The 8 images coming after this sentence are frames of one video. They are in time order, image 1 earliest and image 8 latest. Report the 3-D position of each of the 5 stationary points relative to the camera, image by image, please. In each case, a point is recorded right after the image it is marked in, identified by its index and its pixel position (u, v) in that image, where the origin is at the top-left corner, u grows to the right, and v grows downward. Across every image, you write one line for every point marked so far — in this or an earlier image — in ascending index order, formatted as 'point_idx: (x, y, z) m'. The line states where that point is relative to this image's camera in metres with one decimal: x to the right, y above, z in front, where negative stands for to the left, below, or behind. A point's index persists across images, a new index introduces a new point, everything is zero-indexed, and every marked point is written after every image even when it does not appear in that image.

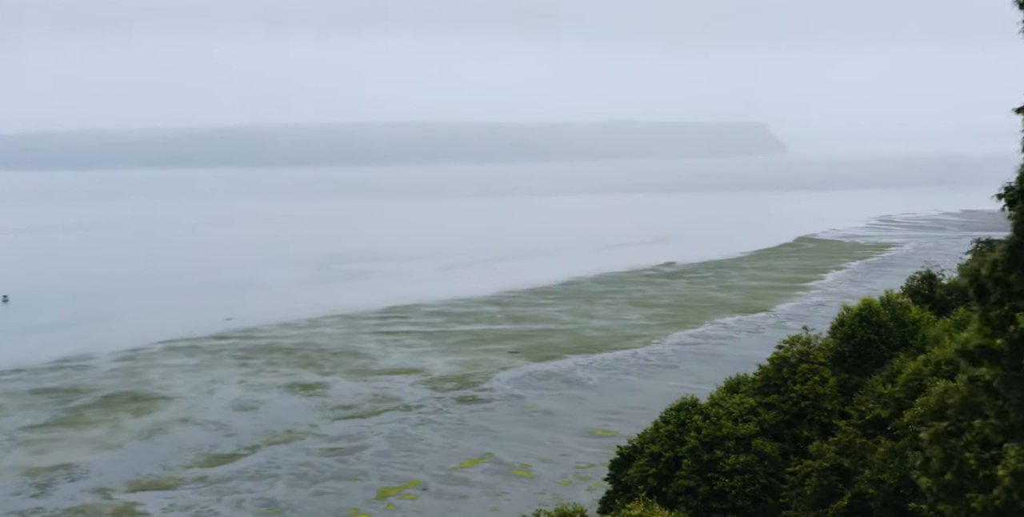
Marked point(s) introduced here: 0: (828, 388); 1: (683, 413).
0: (+5.7, -2.3, +17.6) m
1: (+3.2, -2.8, +17.7) m
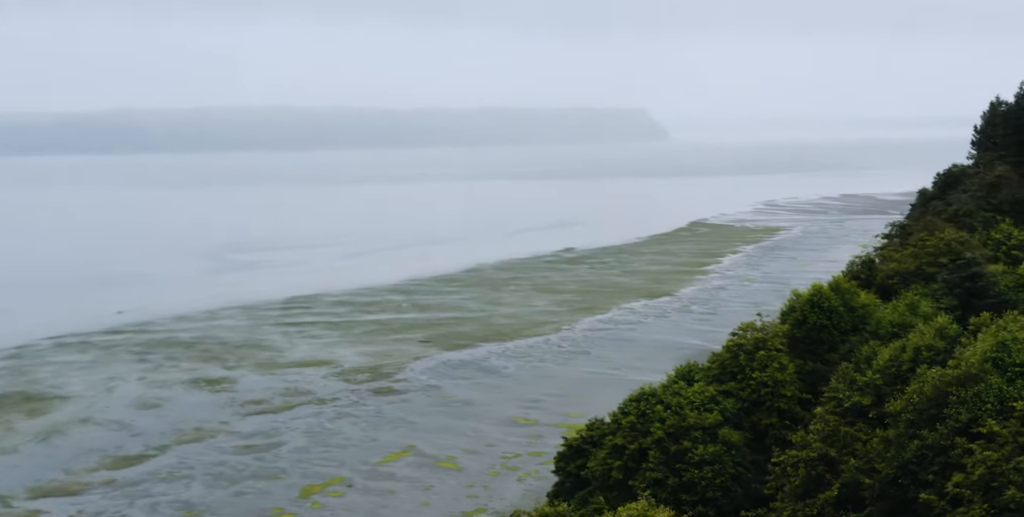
0: (+5.0, -2.1, +17.5) m
1: (+2.4, -2.6, +17.3) m
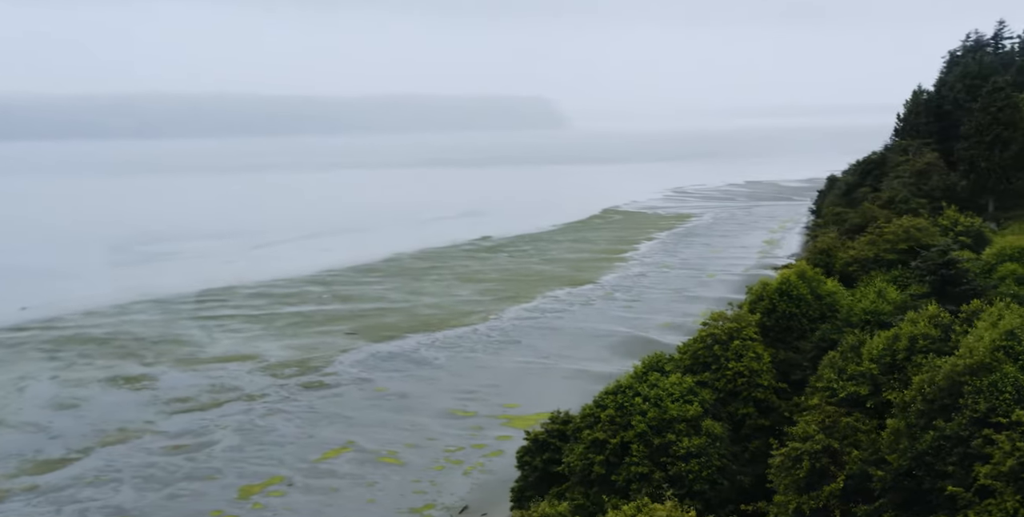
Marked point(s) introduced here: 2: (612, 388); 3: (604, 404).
0: (+4.5, -1.9, +17.4) m
1: (+1.9, -2.4, +17.0) m
2: (+1.8, -2.3, +17.6) m
3: (+1.7, -2.6, +17.3) m
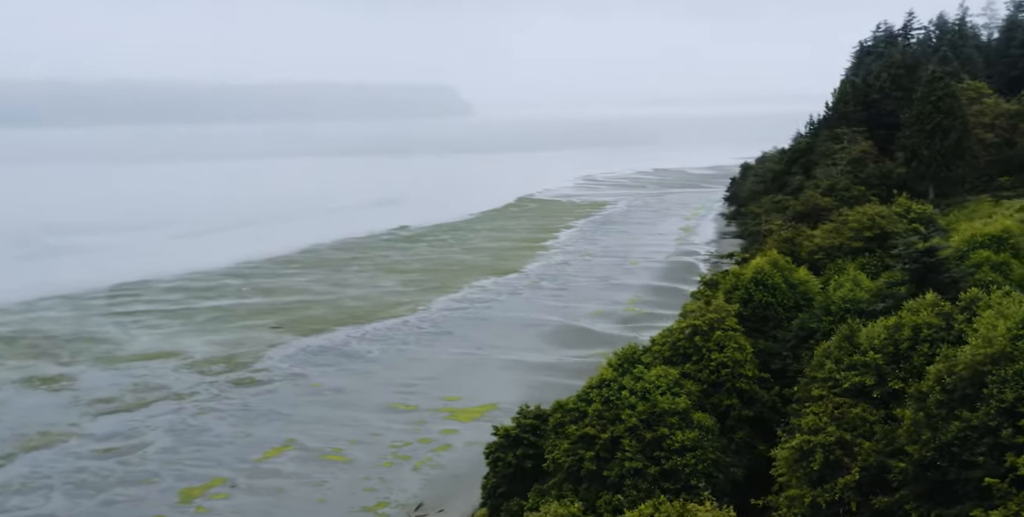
0: (+4.1, -1.7, +17.3) m
1: (+1.6, -2.2, +16.7) m
2: (+1.5, -2.2, +17.3) m
3: (+1.3, -2.4, +17.0) m
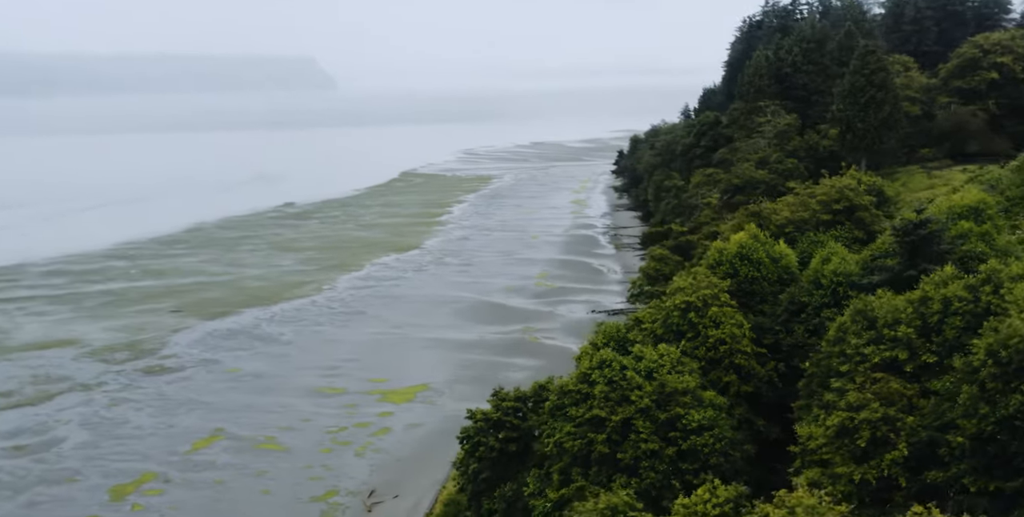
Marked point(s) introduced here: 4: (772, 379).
0: (+4.0, -1.2, +17.2) m
1: (+1.6, -1.9, +16.3) m
2: (+1.4, -1.8, +16.9) m
3: (+1.3, -2.1, +16.6) m
4: (+4.5, -2.1, +17.1) m
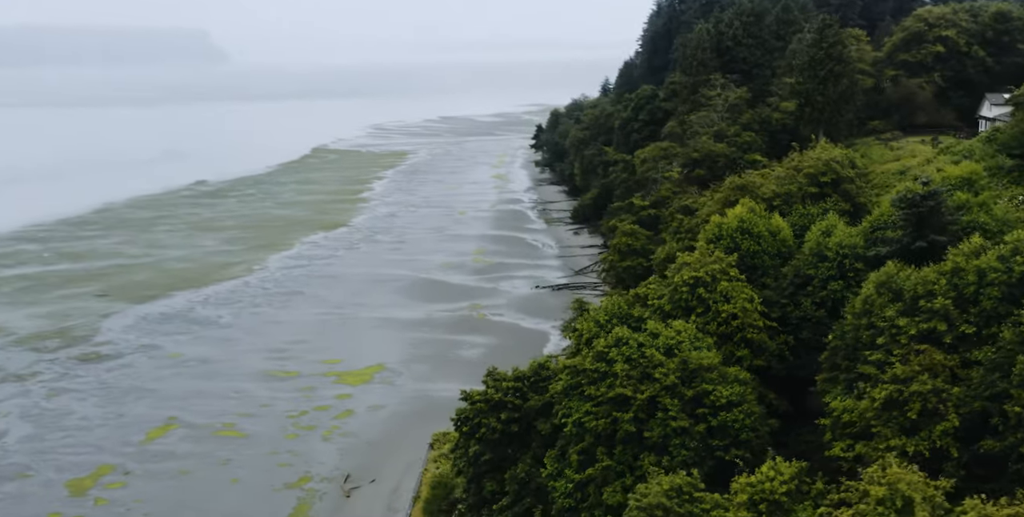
0: (+4.2, -0.8, +17.2) m
1: (+1.9, -1.5, +16.2) m
2: (+1.6, -1.4, +16.7) m
3: (+1.6, -1.7, +16.4) m
4: (+4.7, -1.6, +17.1) m
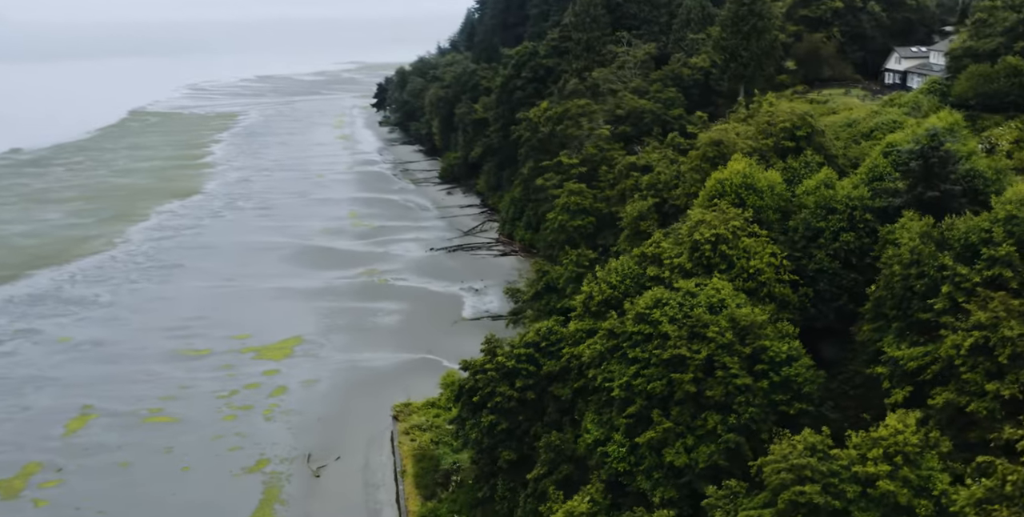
0: (+4.7, 0.0, +17.5) m
1: (+2.6, -0.8, +16.1) m
2: (+2.2, -0.7, +16.6) m
3: (+2.2, -1.0, +16.3) m
4: (+5.2, -0.8, +17.5) m
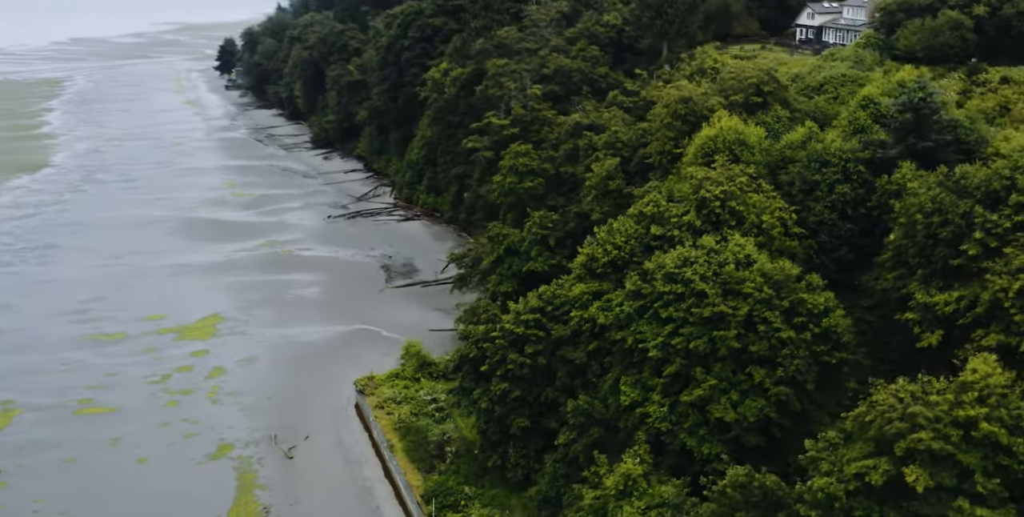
0: (+4.9, +0.8, +17.9) m
1: (+3.1, -0.1, +16.2) m
2: (+2.7, 0.0, +16.7) m
3: (+2.7, -0.3, +16.4) m
4: (+5.5, 0.0, +18.1) m
